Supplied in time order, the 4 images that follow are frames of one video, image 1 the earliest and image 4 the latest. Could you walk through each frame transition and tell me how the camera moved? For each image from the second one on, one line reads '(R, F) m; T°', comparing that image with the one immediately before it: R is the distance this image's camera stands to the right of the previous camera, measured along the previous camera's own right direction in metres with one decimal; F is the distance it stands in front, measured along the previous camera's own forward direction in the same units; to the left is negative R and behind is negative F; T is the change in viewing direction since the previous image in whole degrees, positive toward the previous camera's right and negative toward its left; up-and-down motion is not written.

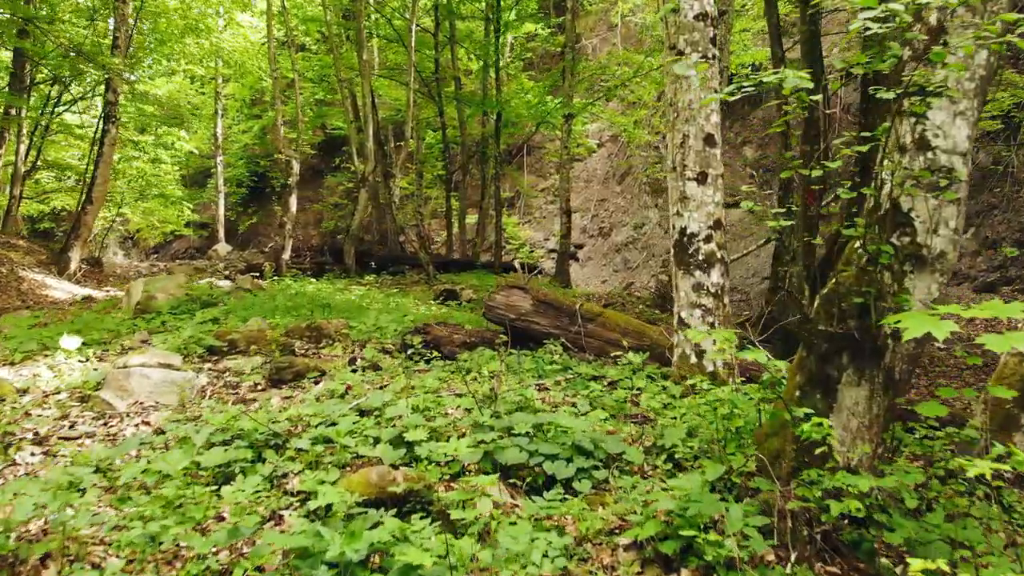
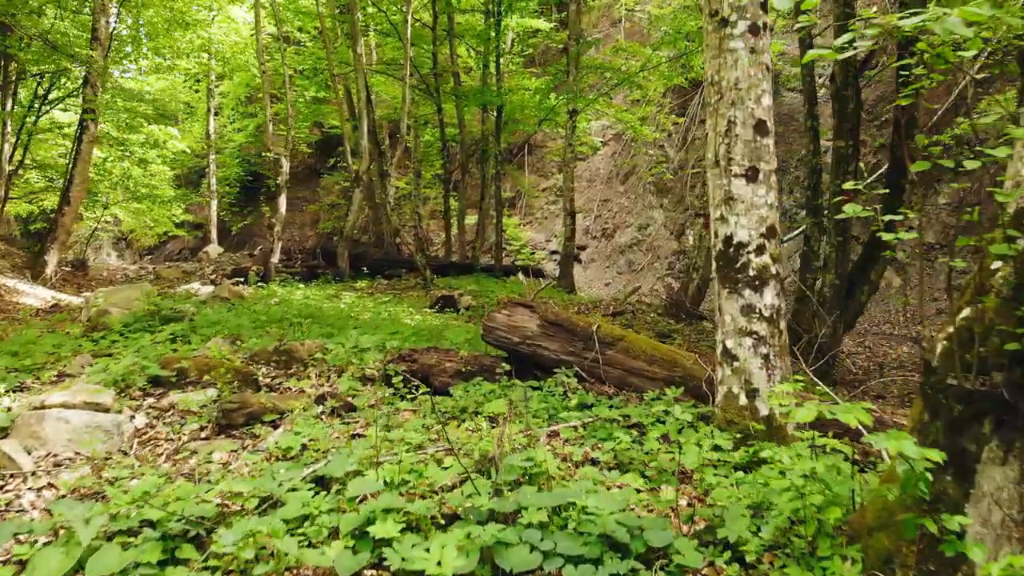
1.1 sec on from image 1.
(0.0, +1.1) m; 0°
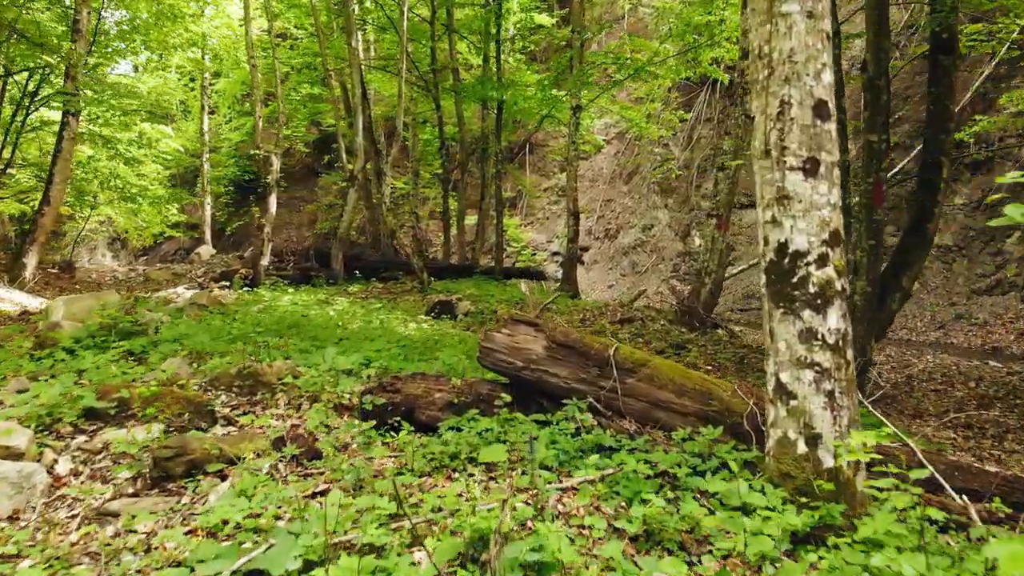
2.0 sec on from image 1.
(0.0, +0.9) m; 0°
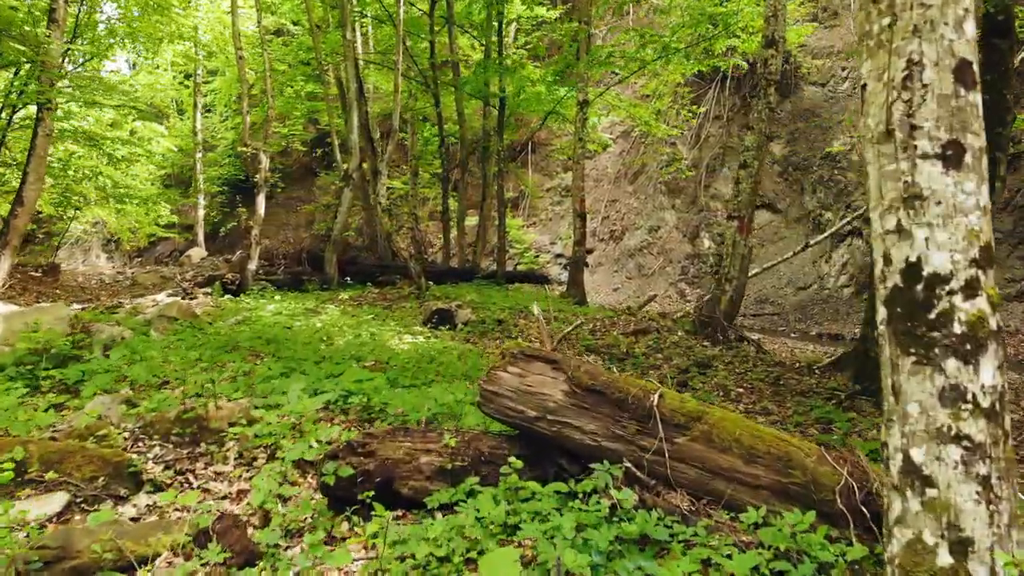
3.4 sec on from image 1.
(0.0, +1.1) m; 0°
